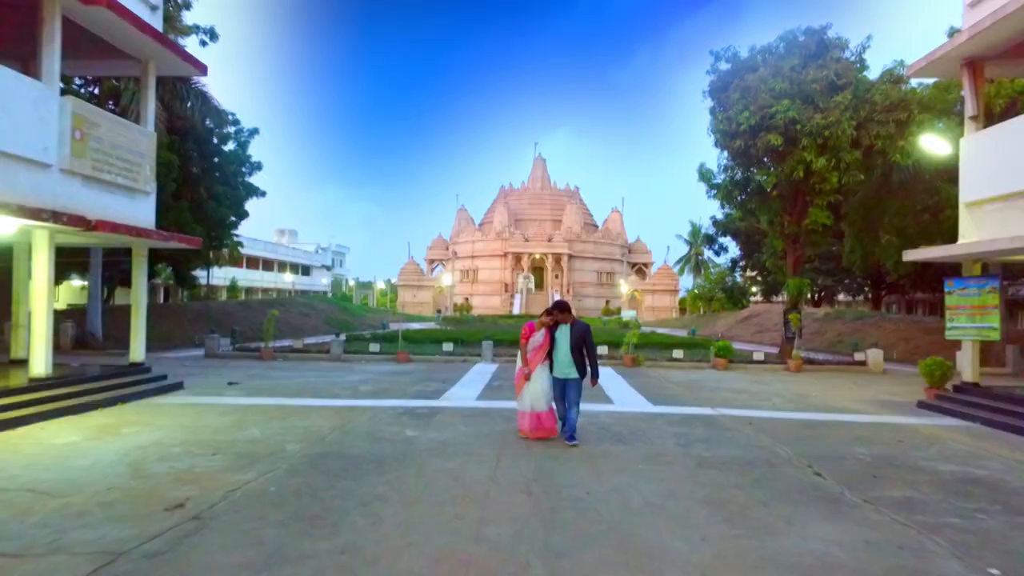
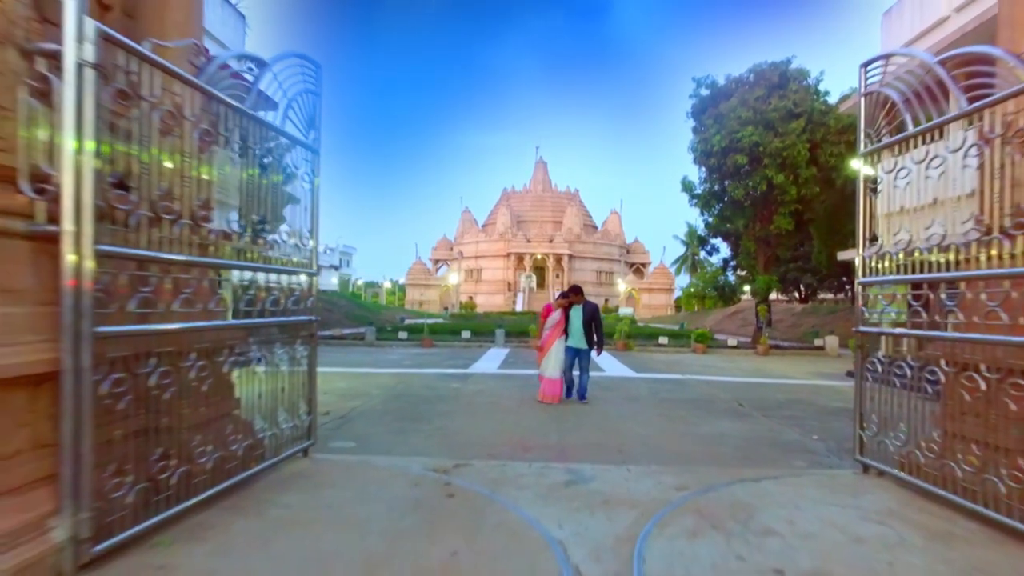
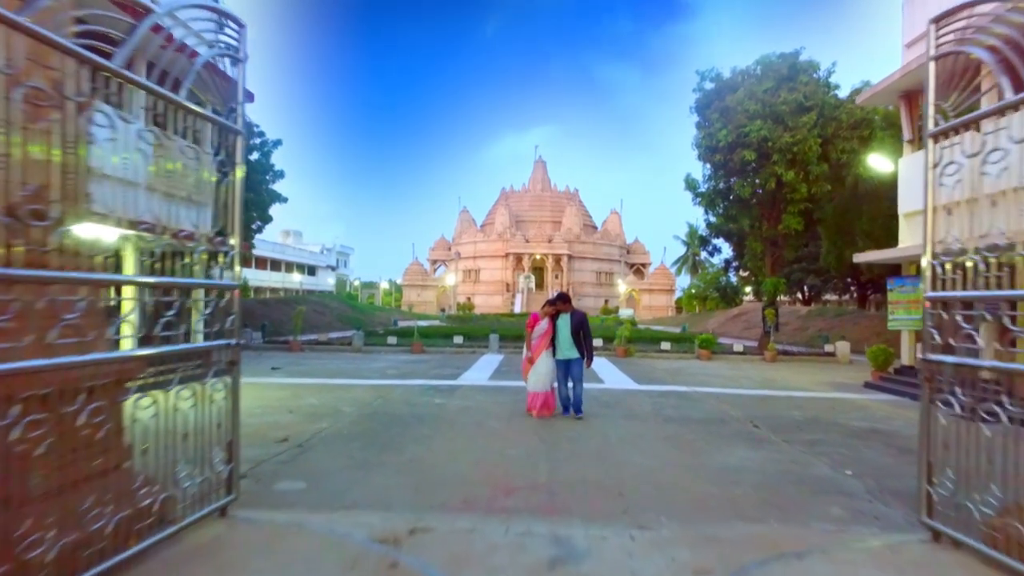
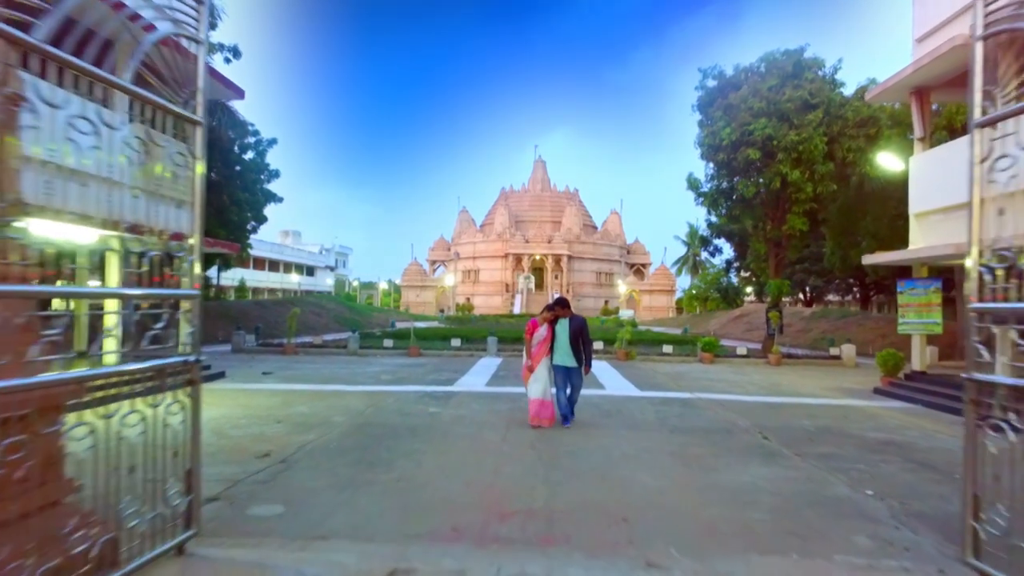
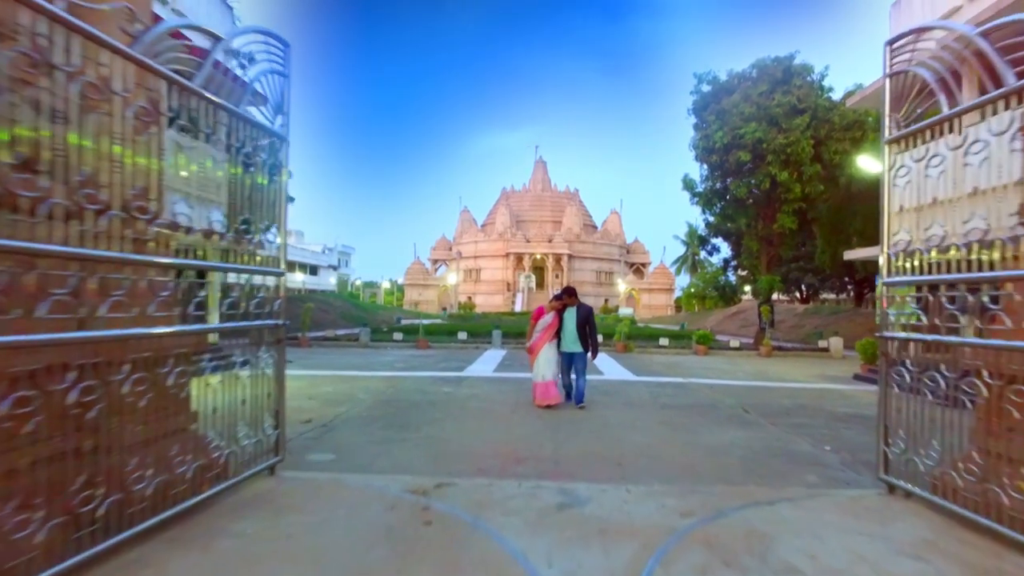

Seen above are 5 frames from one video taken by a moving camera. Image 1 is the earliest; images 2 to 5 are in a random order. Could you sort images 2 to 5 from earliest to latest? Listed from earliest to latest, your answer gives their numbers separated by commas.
4, 3, 5, 2
